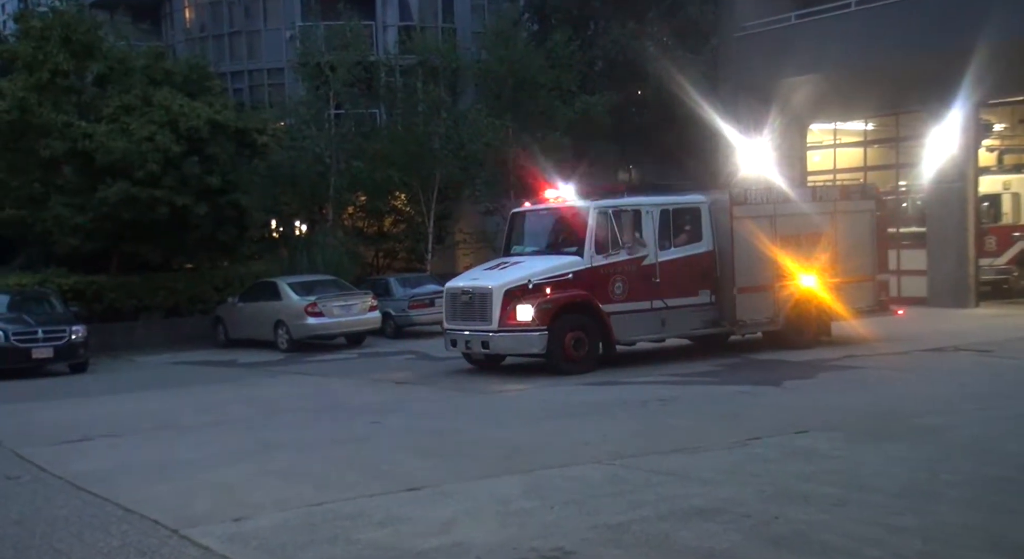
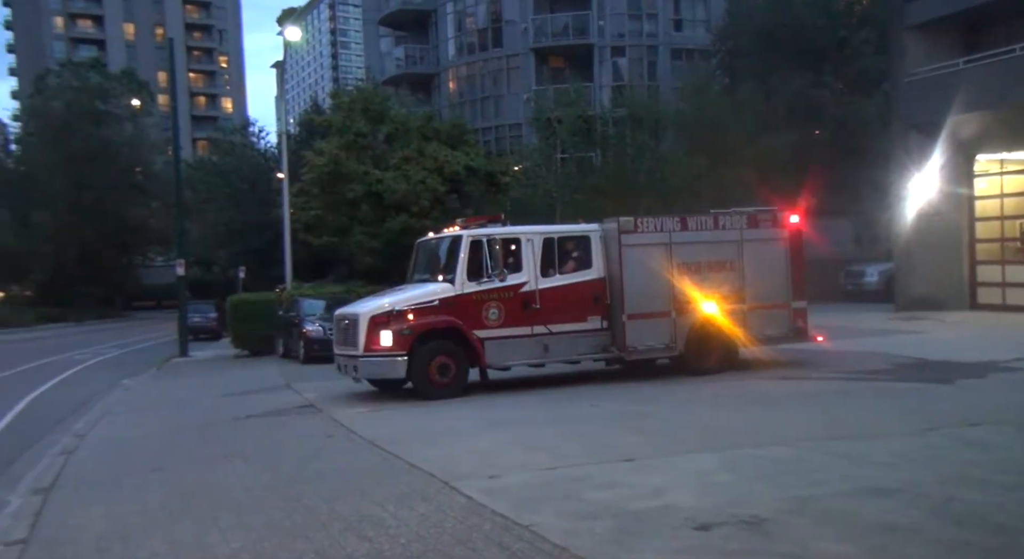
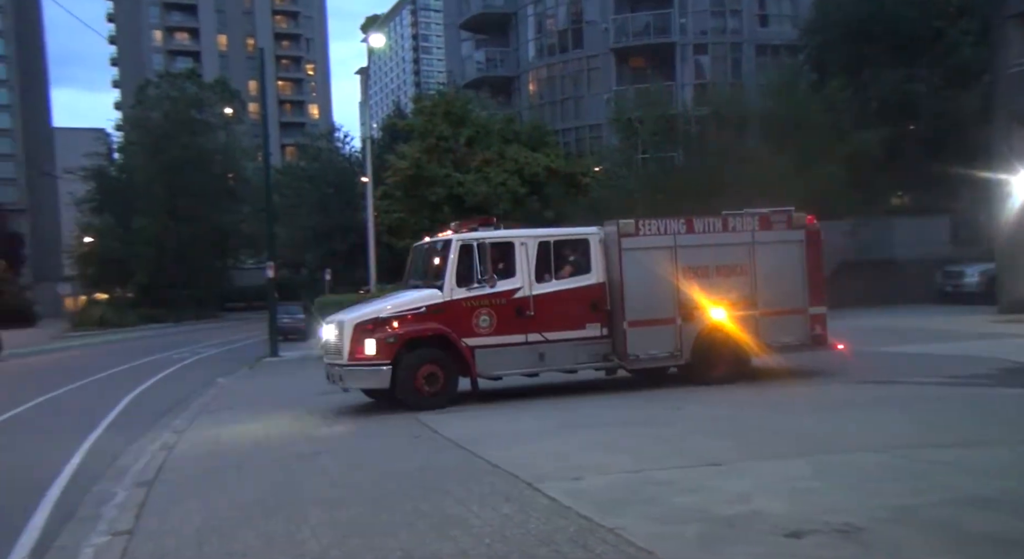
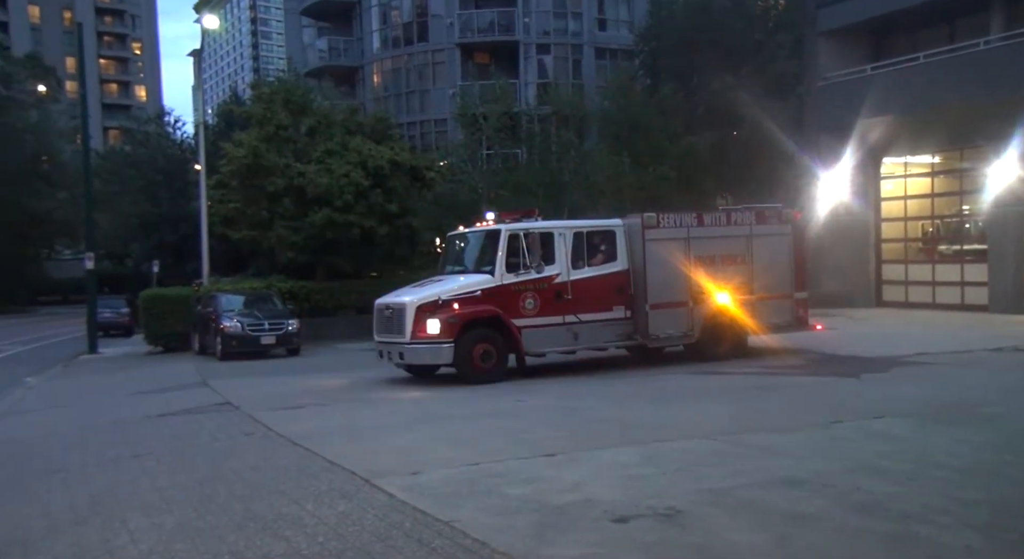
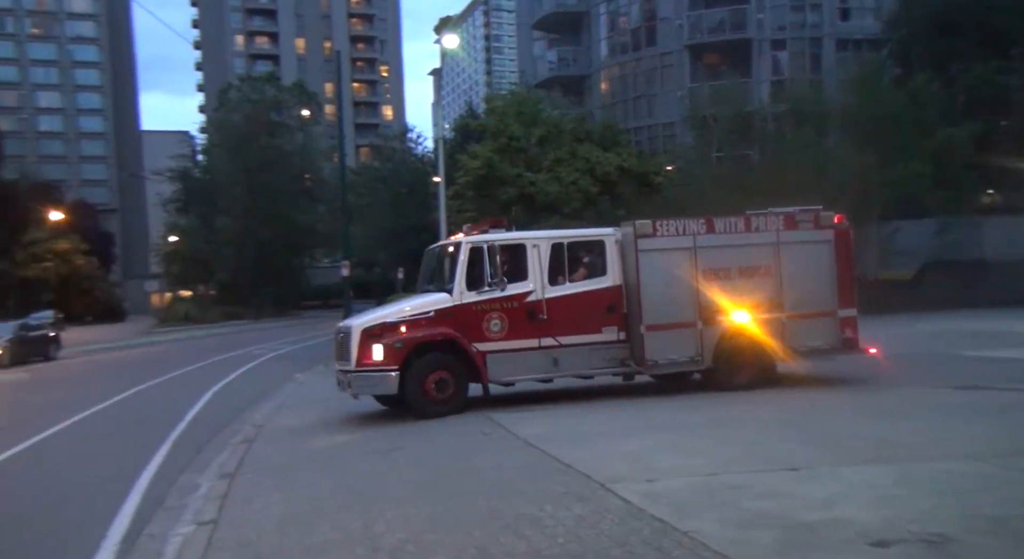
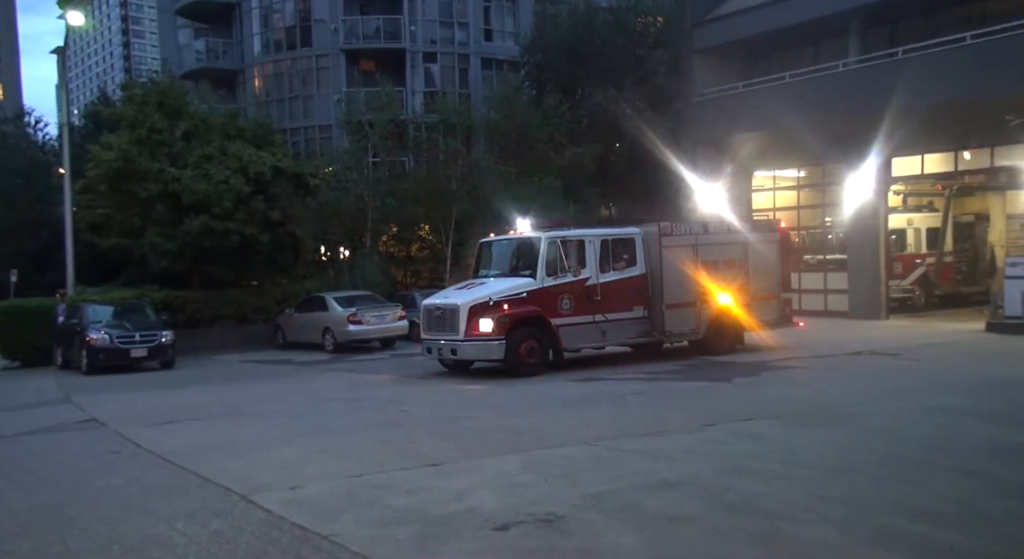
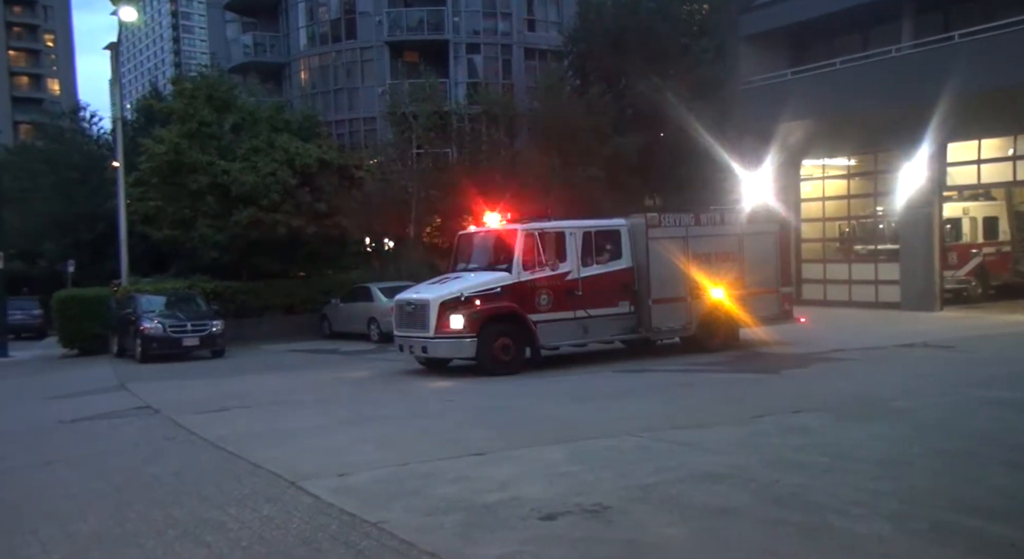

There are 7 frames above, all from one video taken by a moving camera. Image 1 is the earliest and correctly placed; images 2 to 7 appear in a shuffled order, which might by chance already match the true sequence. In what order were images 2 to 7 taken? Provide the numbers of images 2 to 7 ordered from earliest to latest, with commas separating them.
6, 7, 4, 2, 3, 5
